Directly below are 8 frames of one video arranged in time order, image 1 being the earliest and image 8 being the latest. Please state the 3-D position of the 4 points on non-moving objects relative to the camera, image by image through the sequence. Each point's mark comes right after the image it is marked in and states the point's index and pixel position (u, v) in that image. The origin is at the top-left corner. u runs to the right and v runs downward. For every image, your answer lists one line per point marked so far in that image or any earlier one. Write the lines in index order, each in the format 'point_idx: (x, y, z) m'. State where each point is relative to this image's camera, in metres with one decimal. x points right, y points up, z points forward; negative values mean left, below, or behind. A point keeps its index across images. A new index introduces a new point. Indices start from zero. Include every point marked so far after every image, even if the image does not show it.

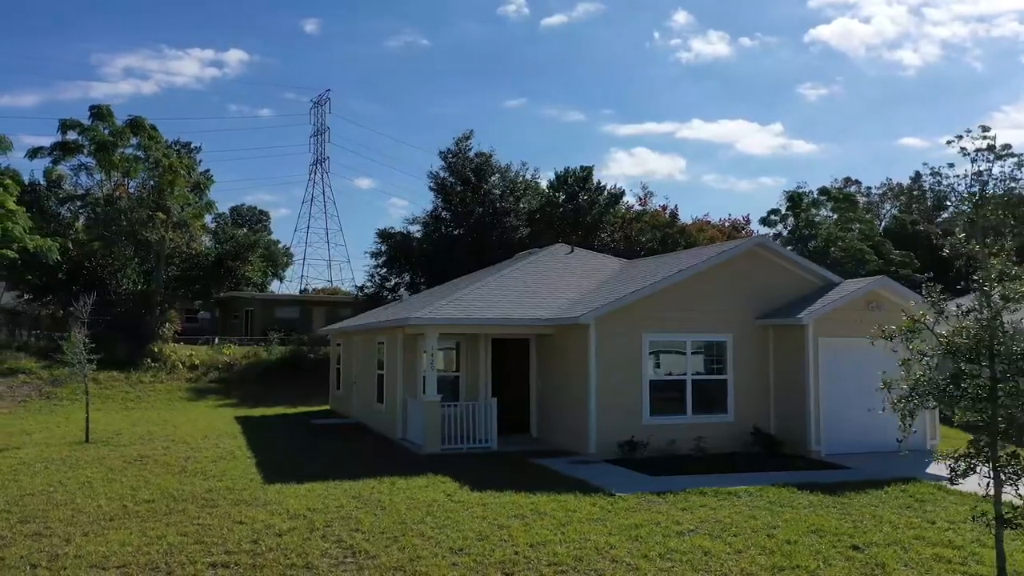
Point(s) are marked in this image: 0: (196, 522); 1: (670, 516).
0: (-3.3, -2.4, +8.5) m
1: (+1.8, -2.5, +9.0) m
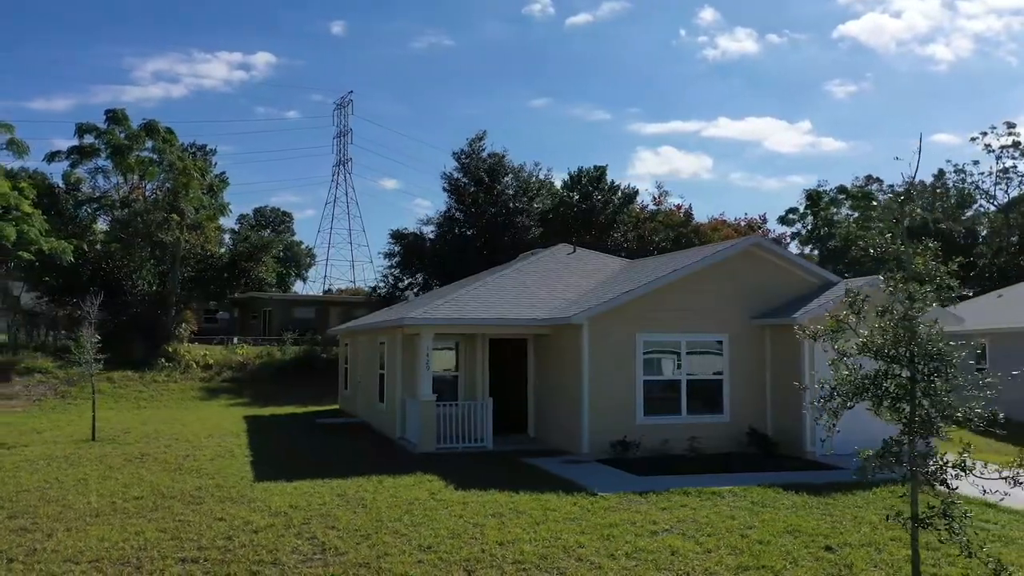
0: (-3.6, -2.5, +8.6) m
1: (+1.5, -2.5, +9.0) m
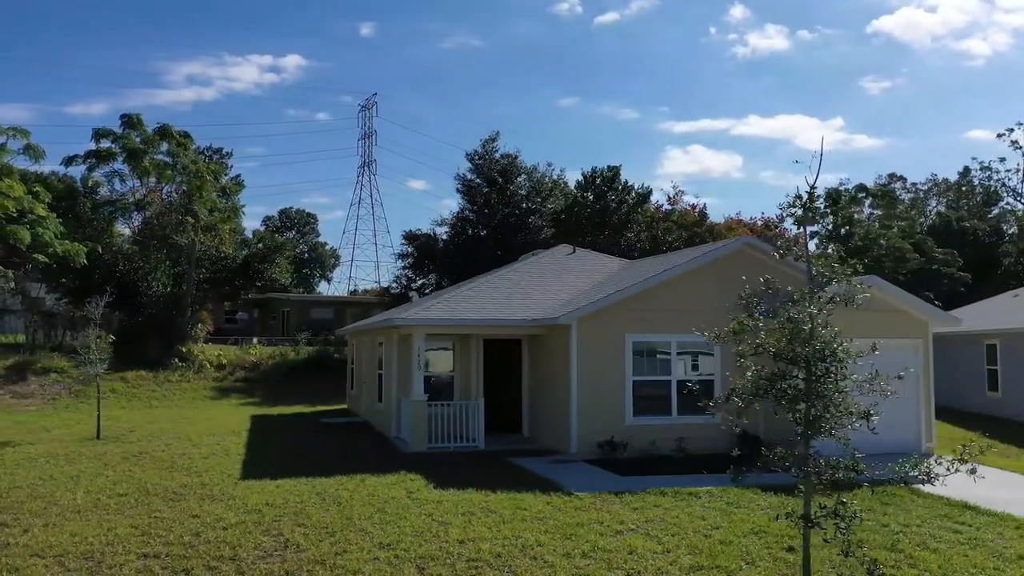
0: (-3.9, -2.5, +8.8) m
1: (+1.2, -2.6, +9.1) m
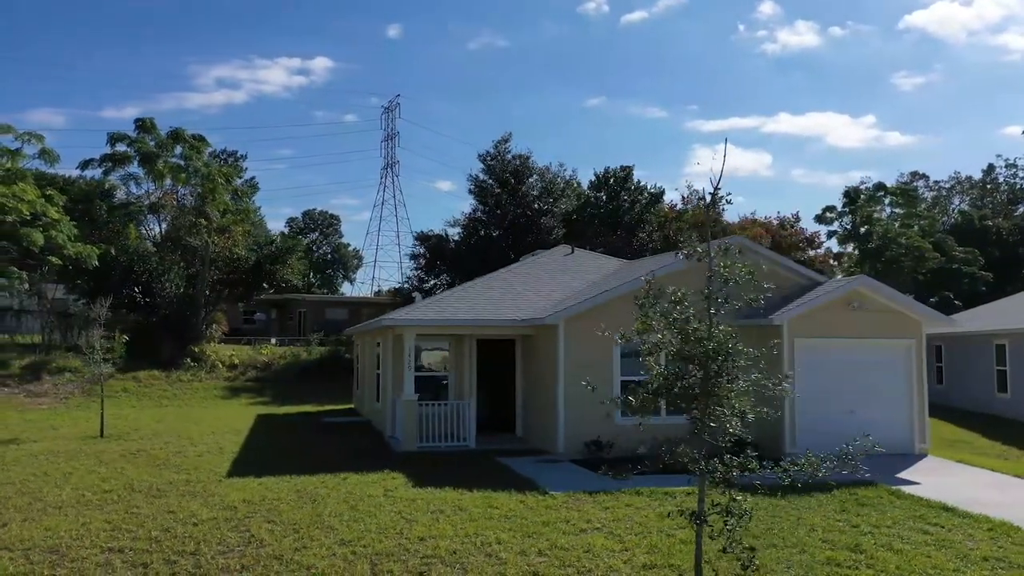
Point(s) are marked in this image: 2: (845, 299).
0: (-4.3, -2.5, +9.1) m
1: (+0.8, -2.6, +9.1) m
2: (+5.8, -0.2, +14.1) m
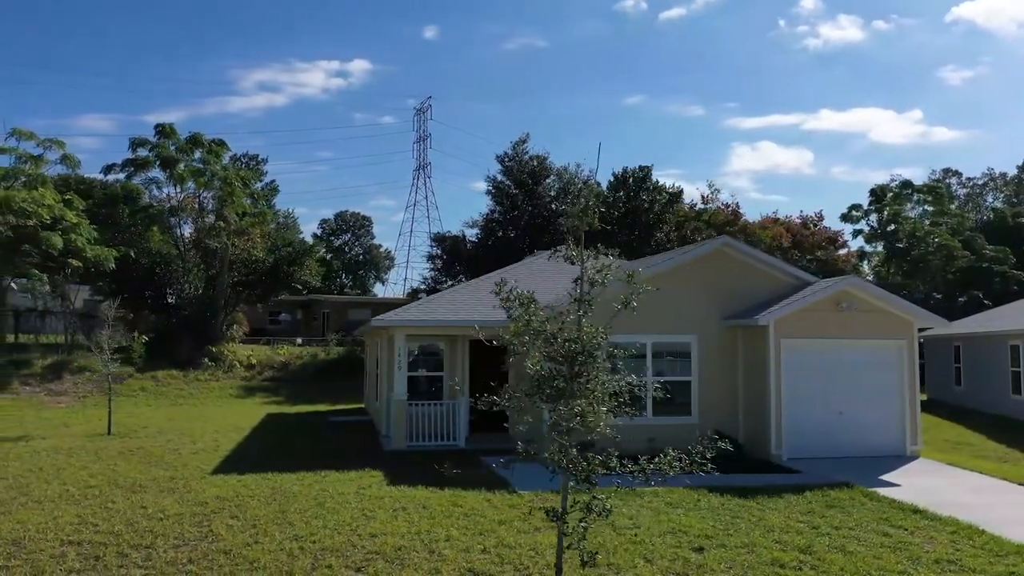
0: (-4.7, -2.5, +9.4) m
1: (+0.4, -2.6, +9.2) m
2: (+5.5, -0.2, +14.0) m
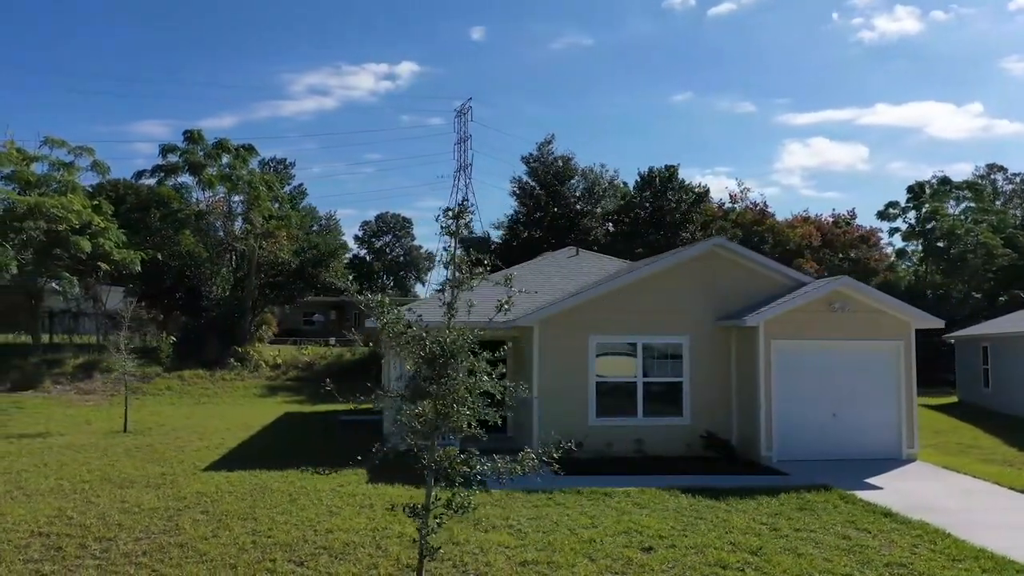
0: (-5.2, -2.6, +9.8) m
1: (0.0, -2.6, +9.4) m
2: (+5.3, -0.2, +13.9) m
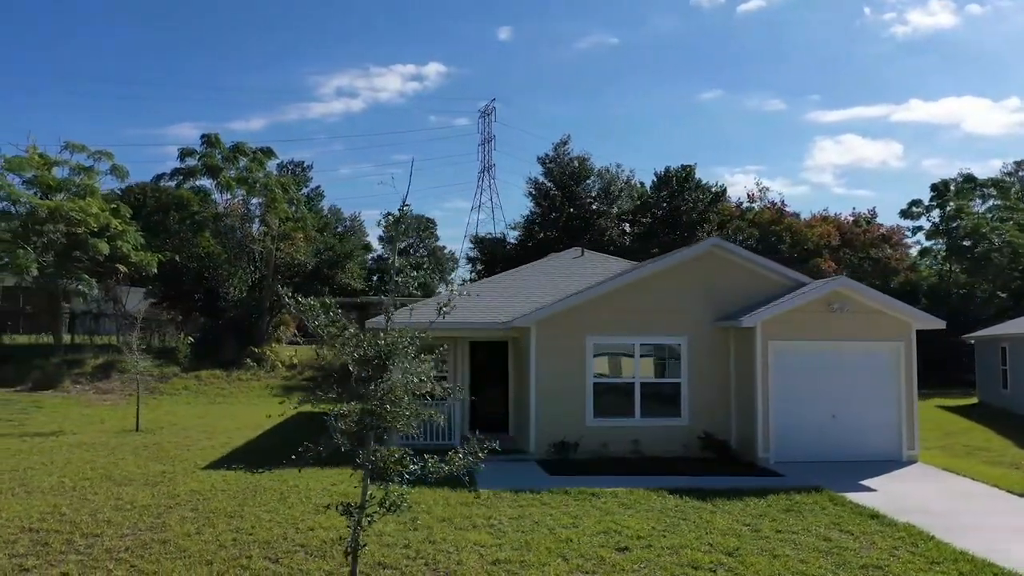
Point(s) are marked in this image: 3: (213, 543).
0: (-5.3, -2.6, +10.1) m
1: (-0.2, -2.6, +9.5) m
2: (+5.3, -0.2, +13.8) m
3: (-2.9, -2.5, +7.9) m
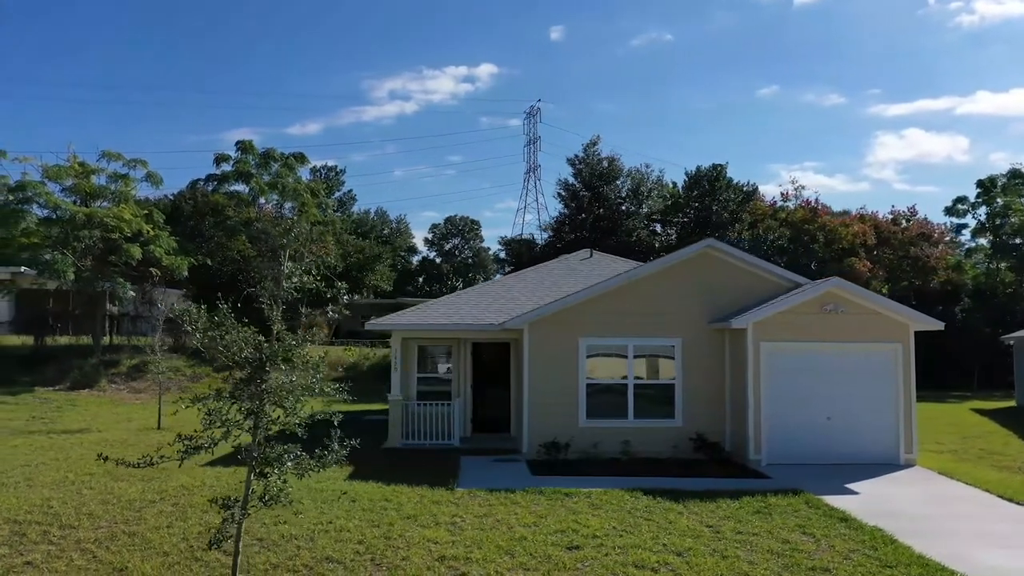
0: (-5.7, -2.7, +10.6) m
1: (-0.6, -2.7, +9.7) m
2: (+5.1, -0.2, +13.7) m
3: (-3.4, -2.5, +8.2) m
